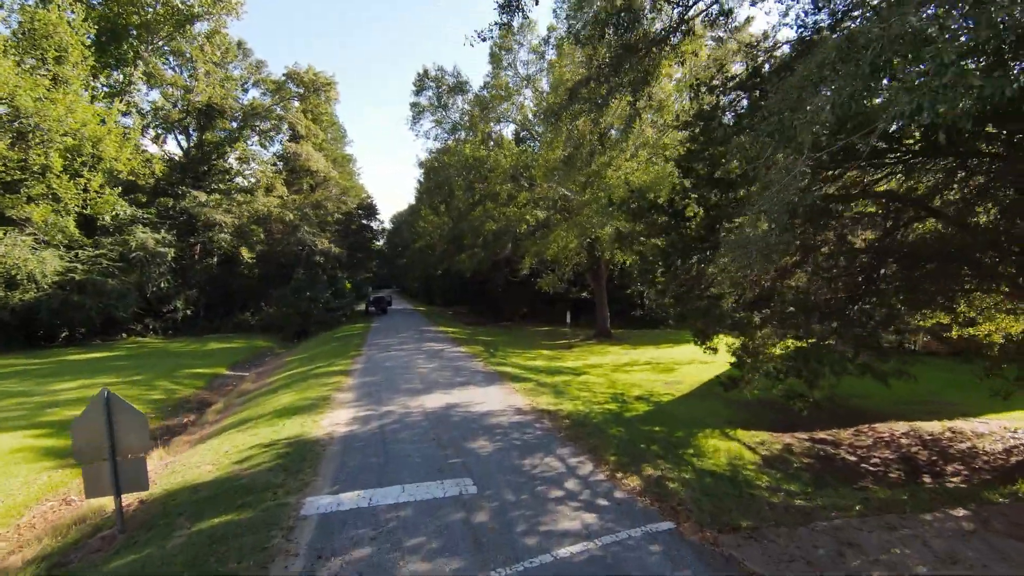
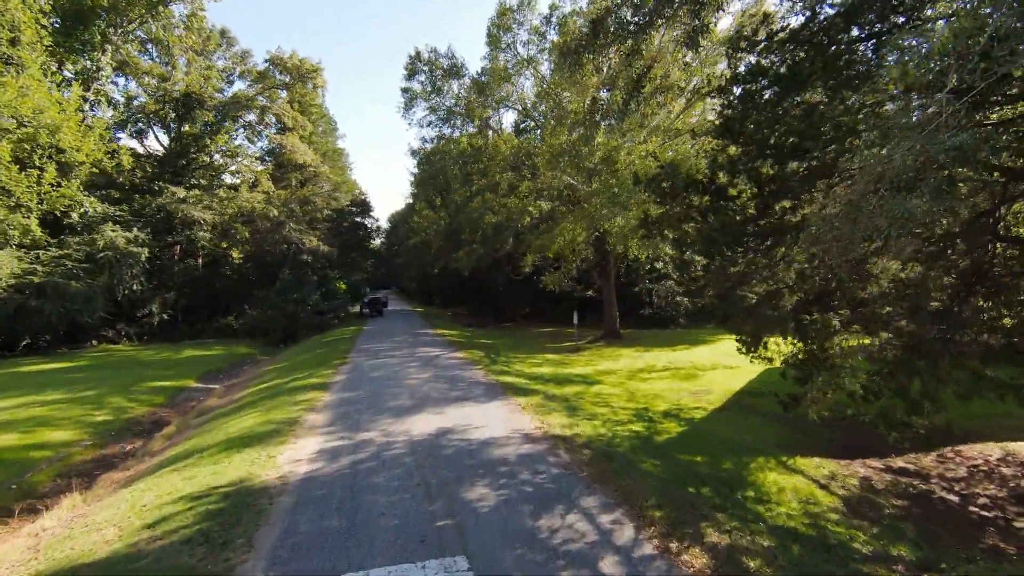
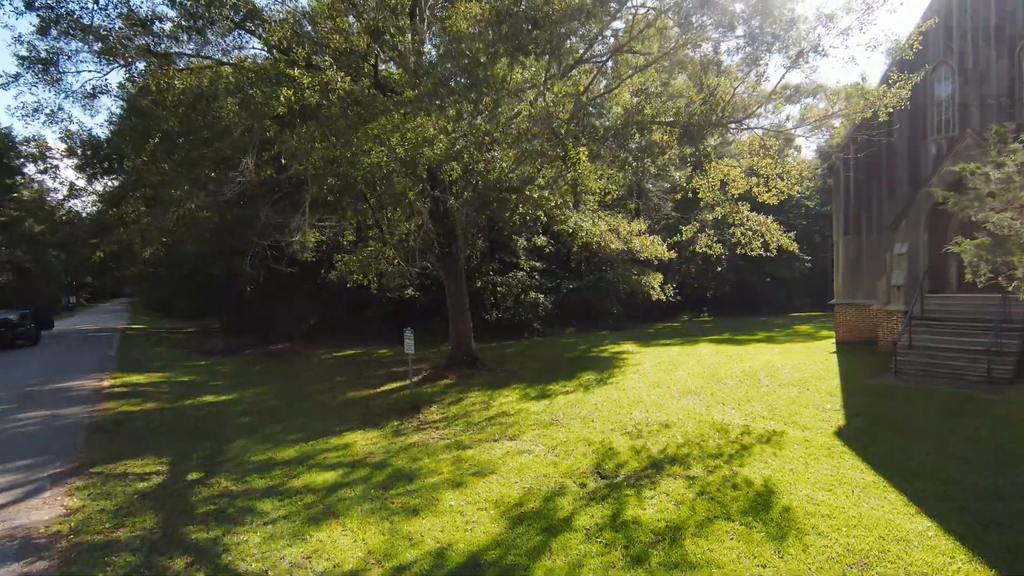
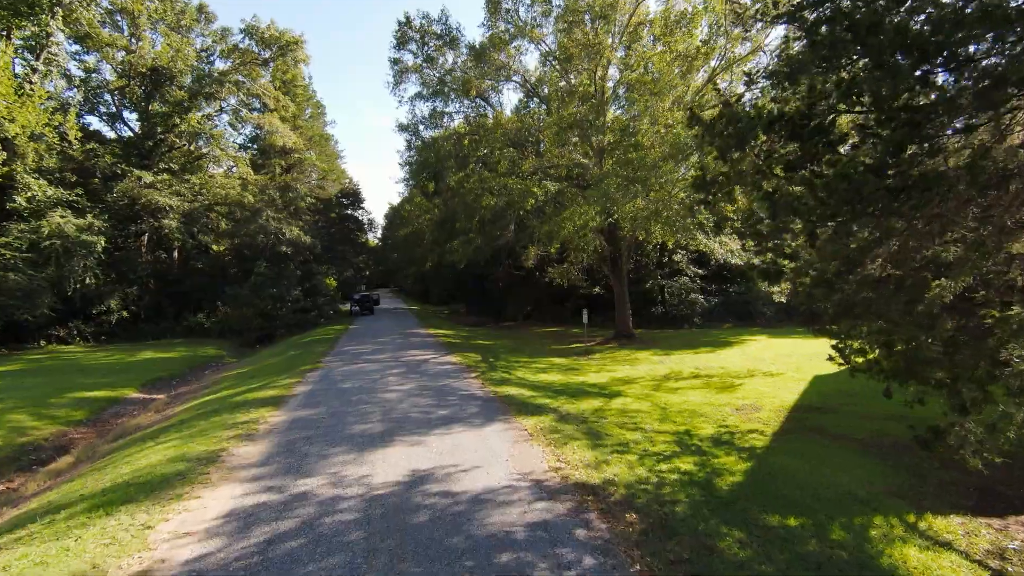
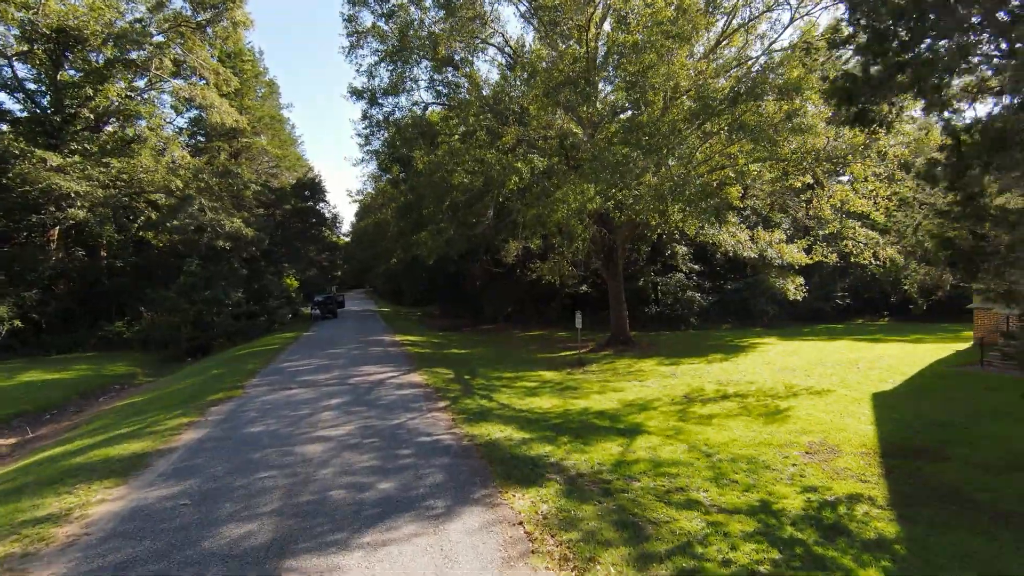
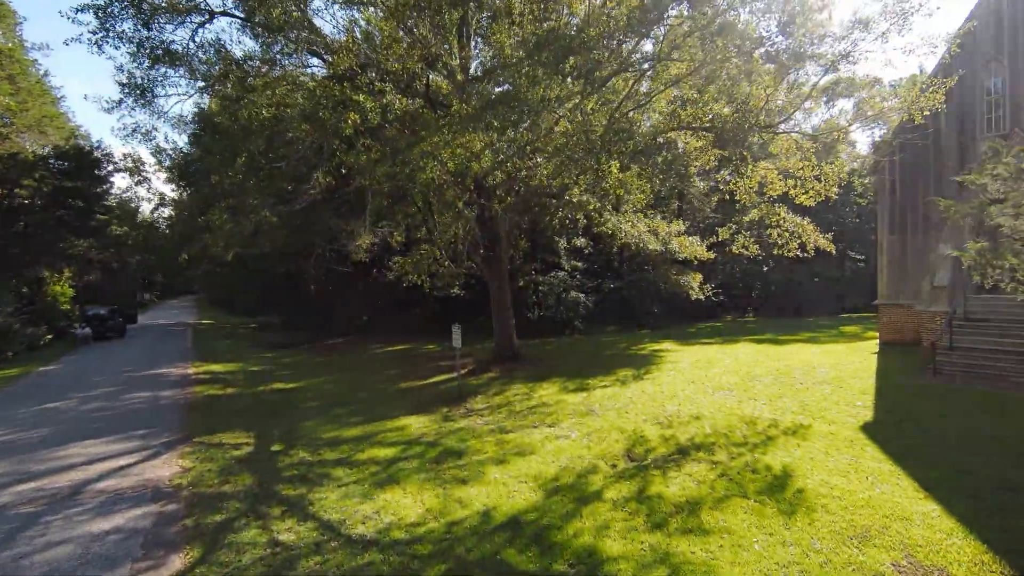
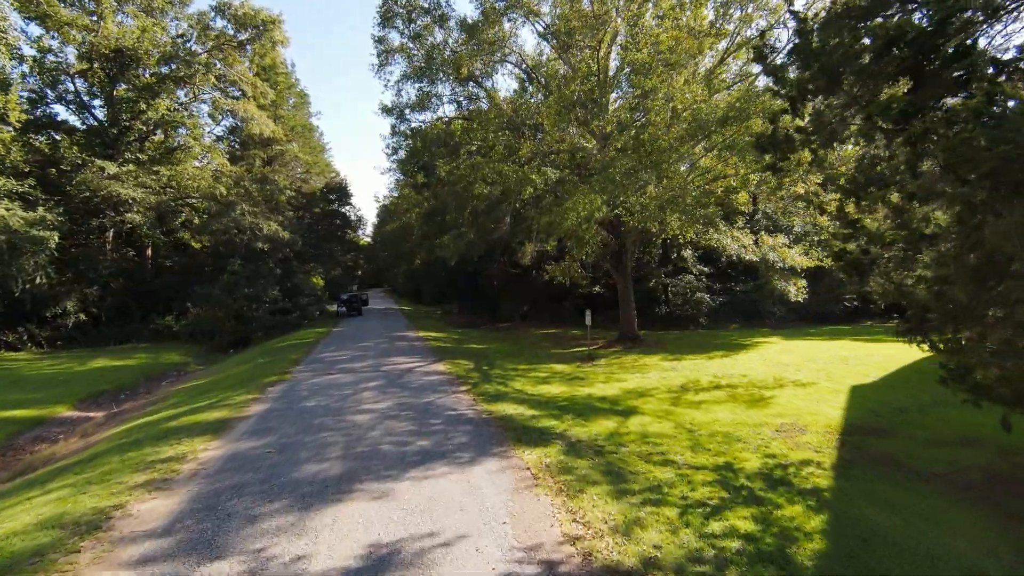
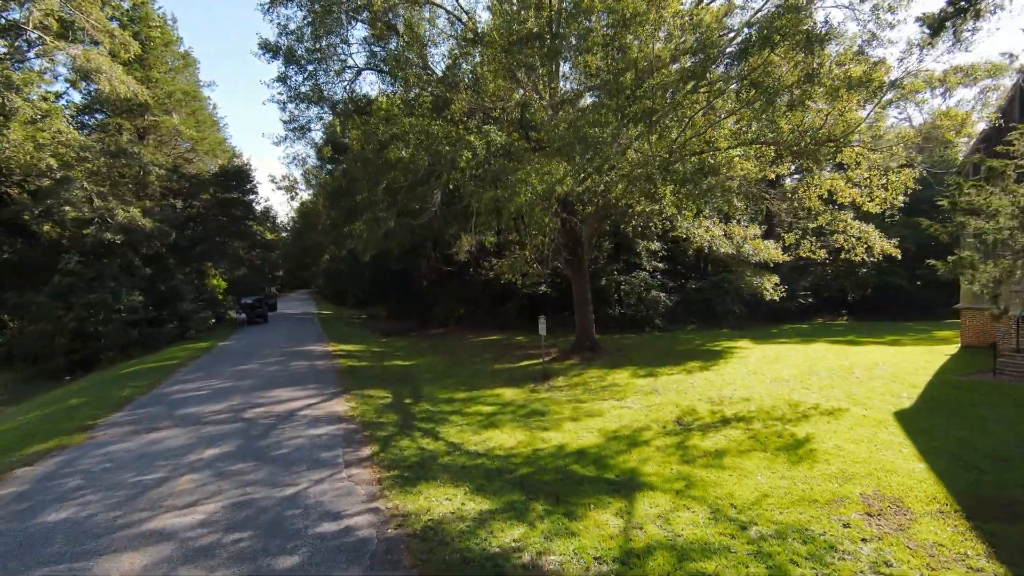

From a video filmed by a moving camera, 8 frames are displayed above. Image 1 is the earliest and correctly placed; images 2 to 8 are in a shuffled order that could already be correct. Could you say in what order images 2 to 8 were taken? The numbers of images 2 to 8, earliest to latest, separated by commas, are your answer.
2, 4, 7, 5, 8, 6, 3
